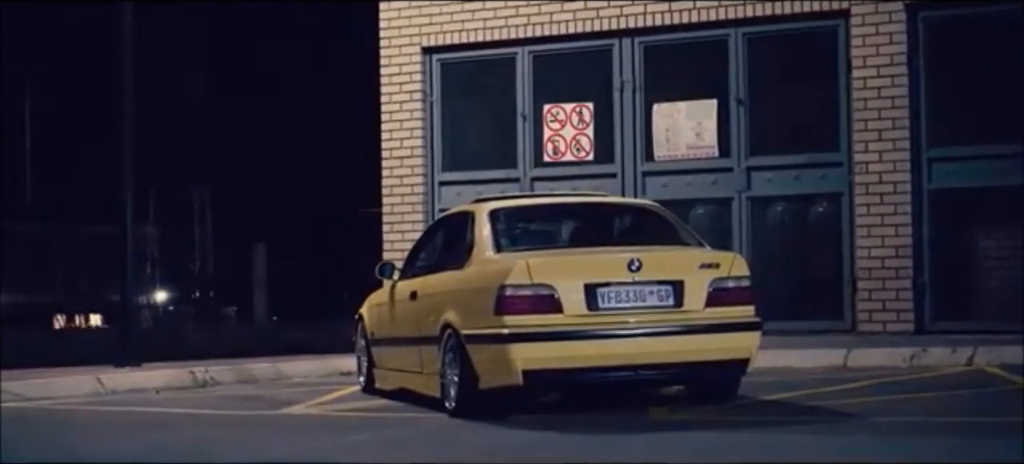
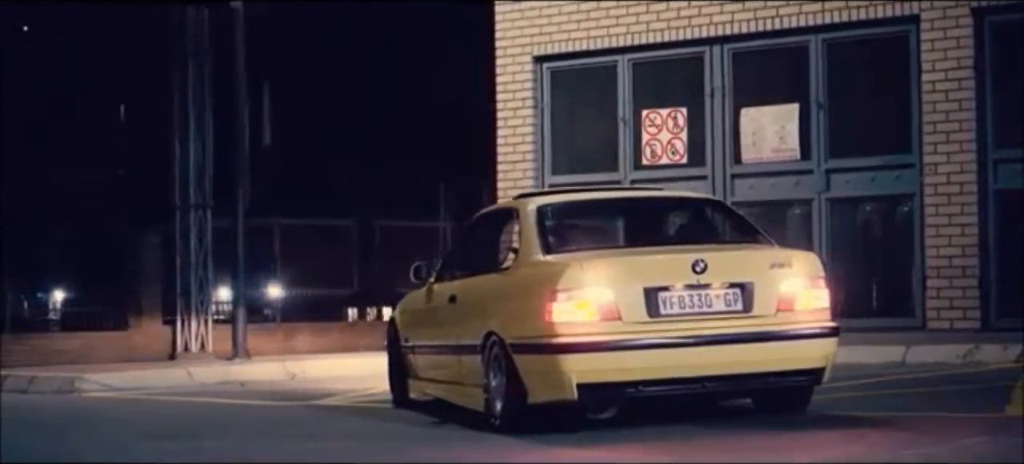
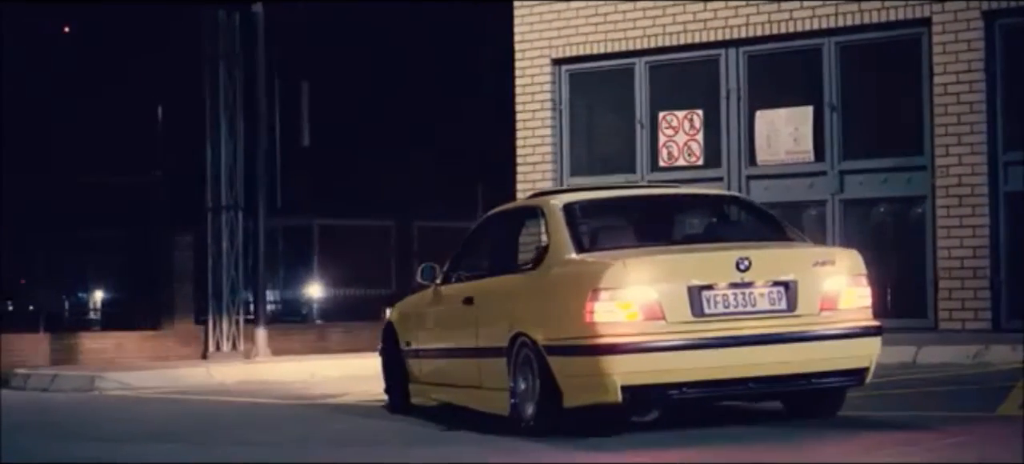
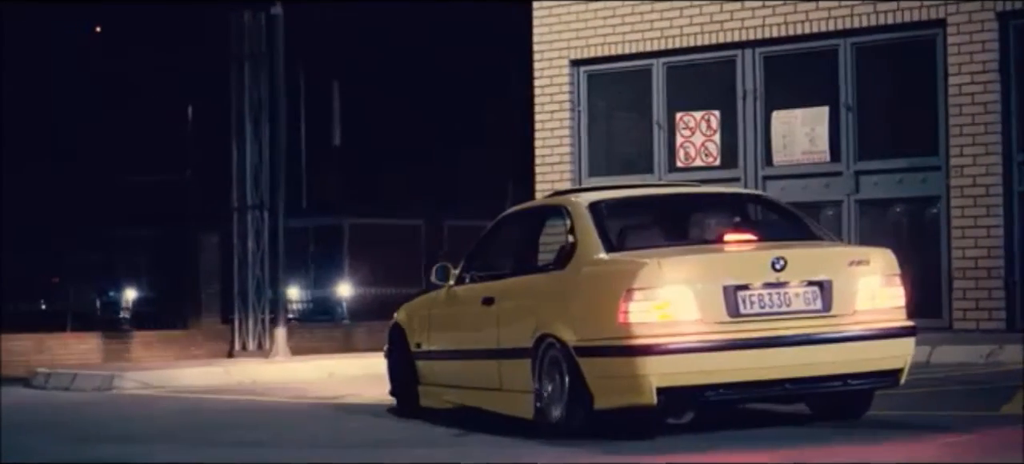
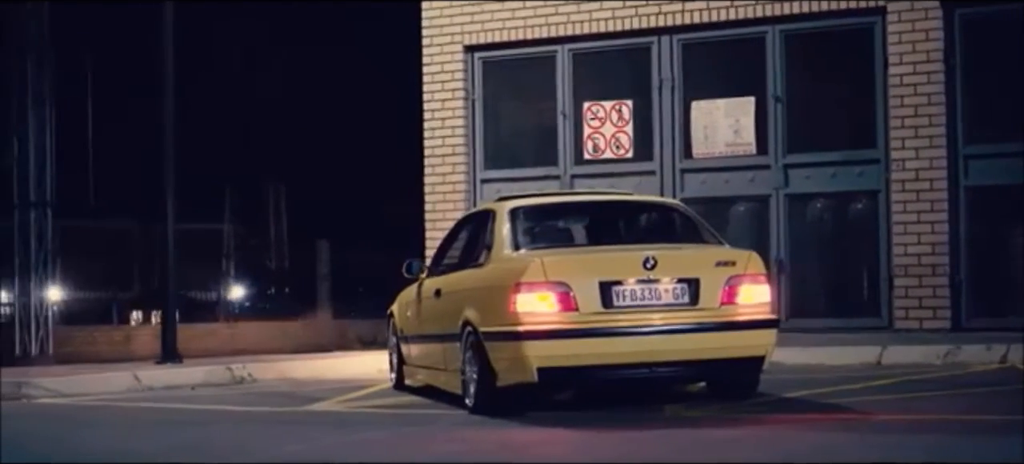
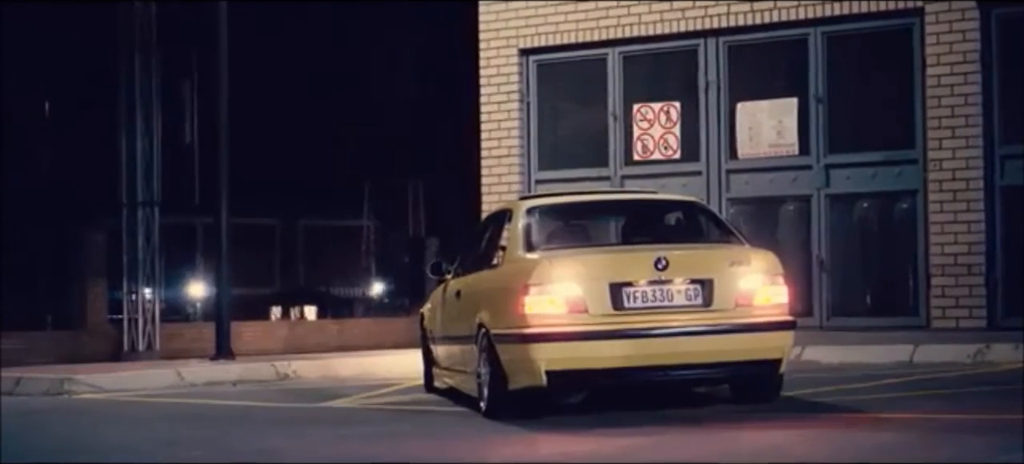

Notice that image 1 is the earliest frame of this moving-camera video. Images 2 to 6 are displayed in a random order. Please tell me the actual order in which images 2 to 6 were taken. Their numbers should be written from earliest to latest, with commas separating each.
5, 6, 2, 3, 4
